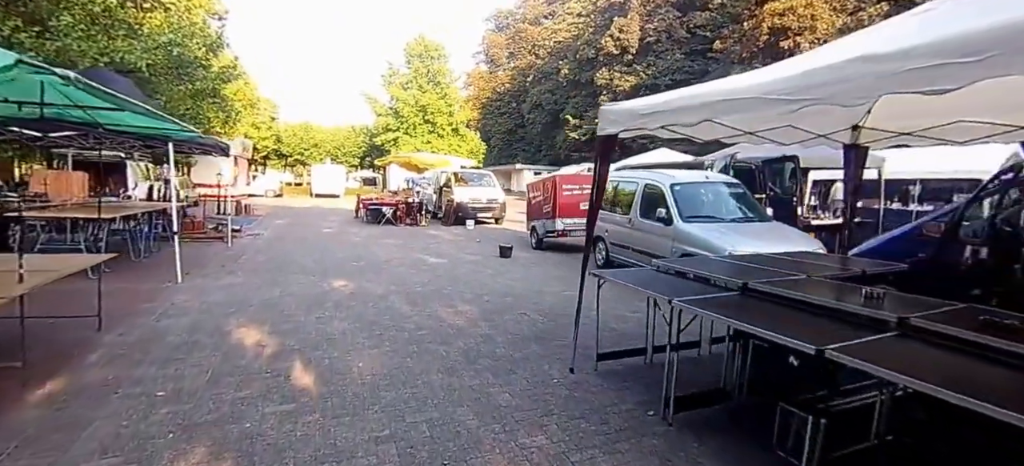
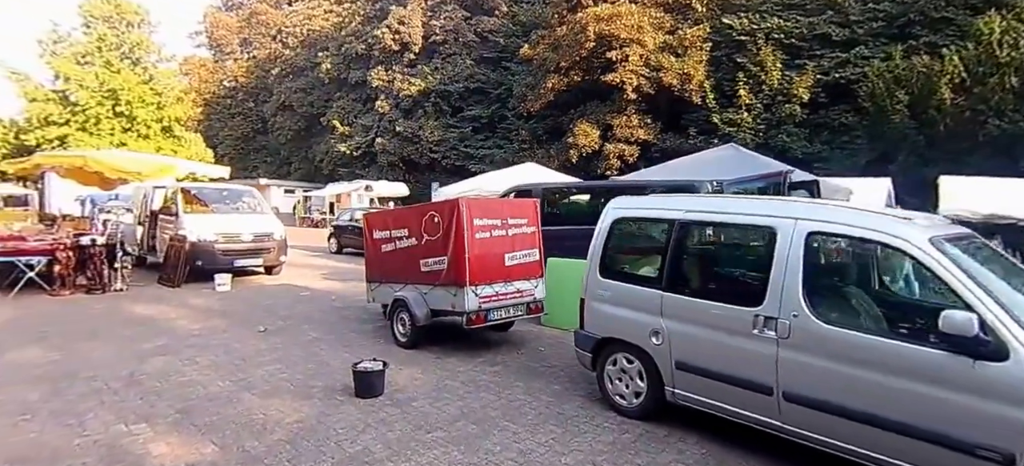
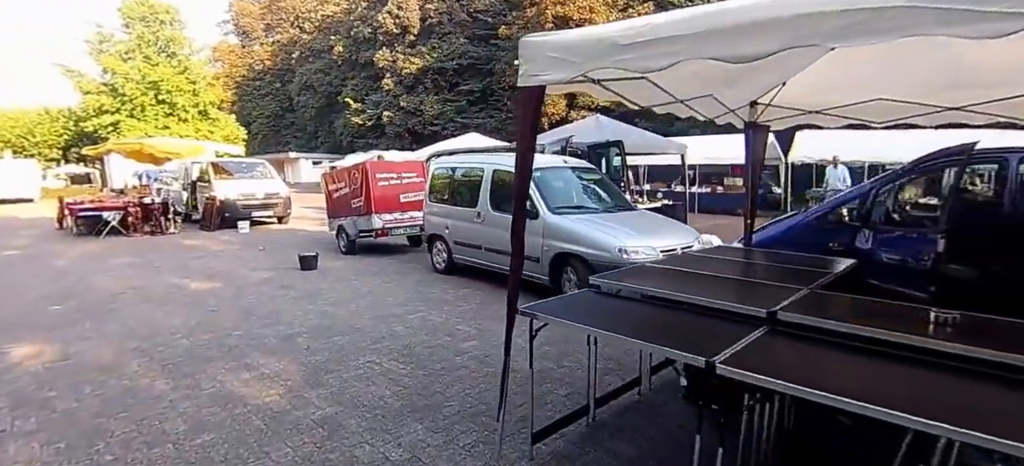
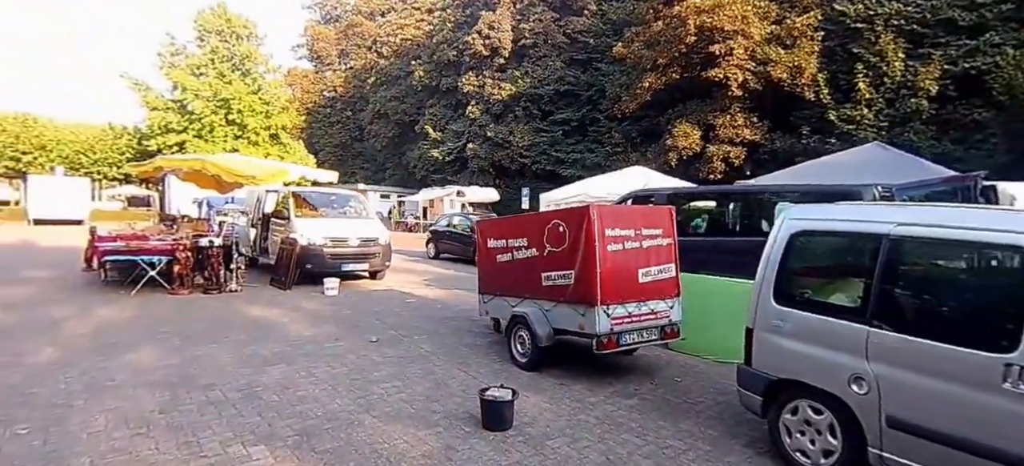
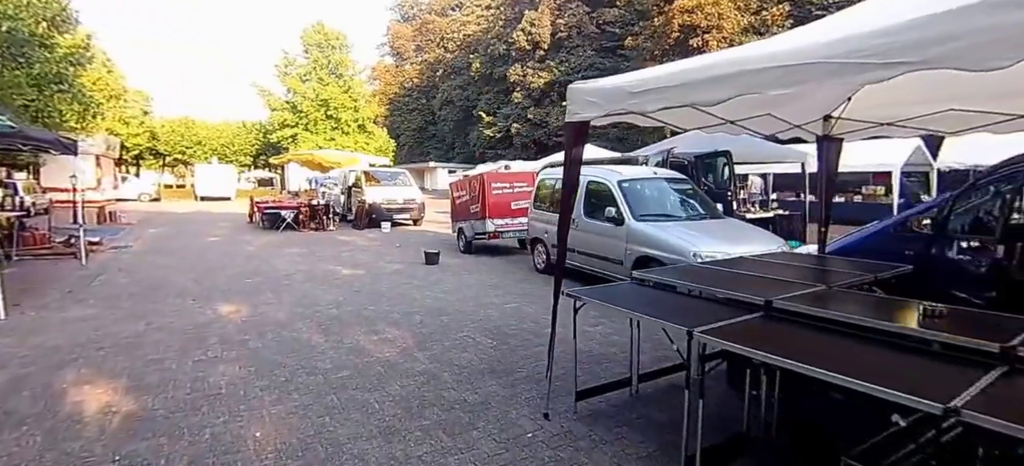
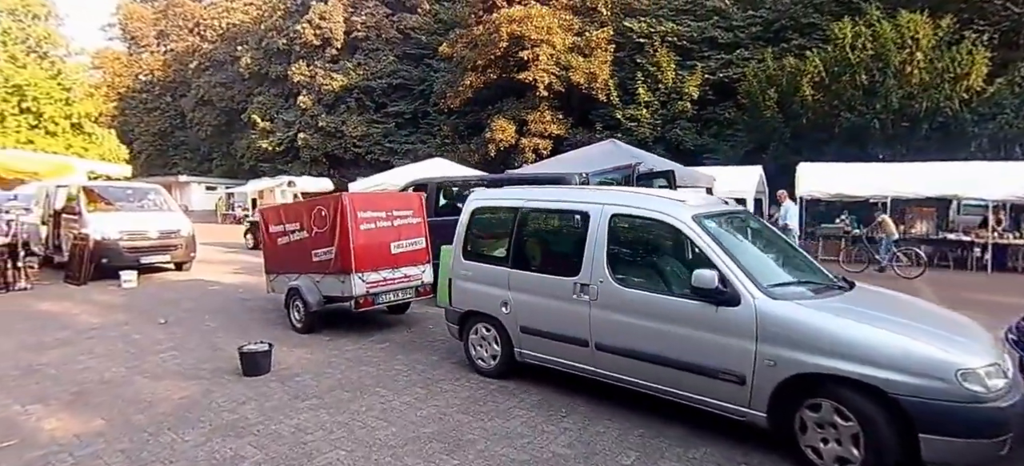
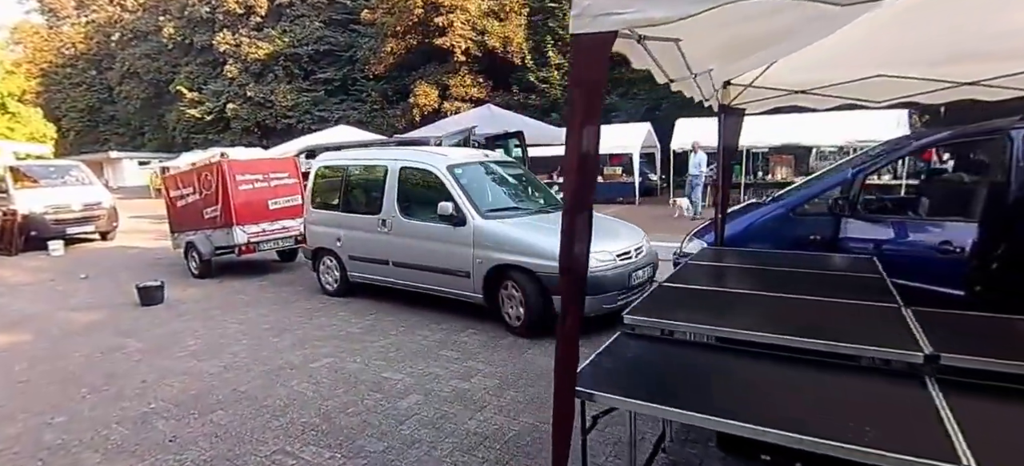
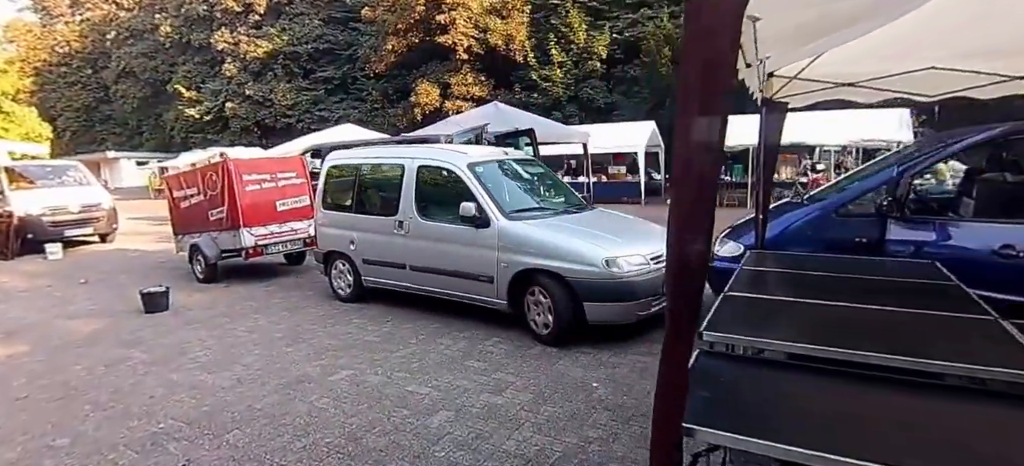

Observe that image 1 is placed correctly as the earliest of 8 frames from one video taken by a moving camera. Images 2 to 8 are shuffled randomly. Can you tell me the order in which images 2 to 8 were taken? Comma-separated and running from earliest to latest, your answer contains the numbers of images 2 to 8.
5, 3, 7, 8, 6, 2, 4
